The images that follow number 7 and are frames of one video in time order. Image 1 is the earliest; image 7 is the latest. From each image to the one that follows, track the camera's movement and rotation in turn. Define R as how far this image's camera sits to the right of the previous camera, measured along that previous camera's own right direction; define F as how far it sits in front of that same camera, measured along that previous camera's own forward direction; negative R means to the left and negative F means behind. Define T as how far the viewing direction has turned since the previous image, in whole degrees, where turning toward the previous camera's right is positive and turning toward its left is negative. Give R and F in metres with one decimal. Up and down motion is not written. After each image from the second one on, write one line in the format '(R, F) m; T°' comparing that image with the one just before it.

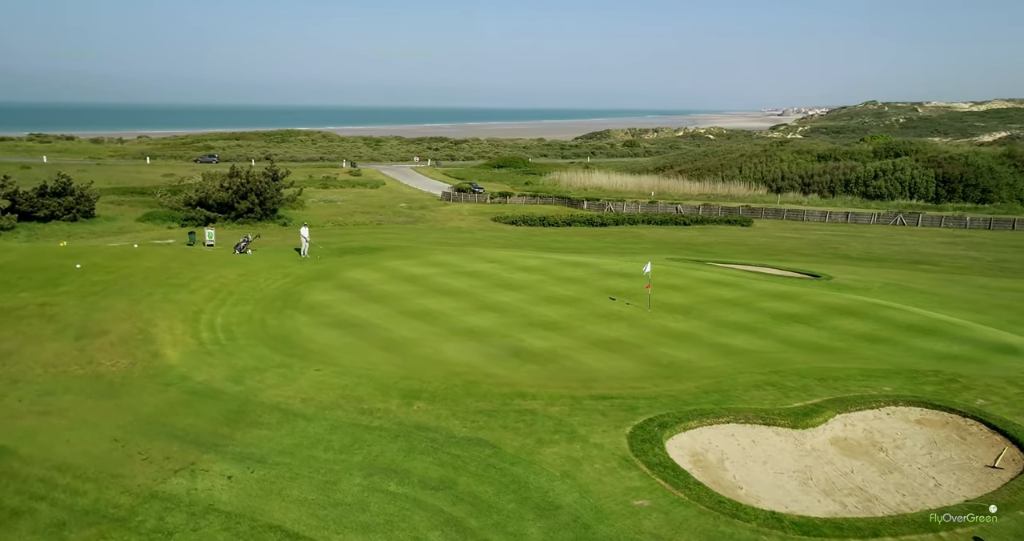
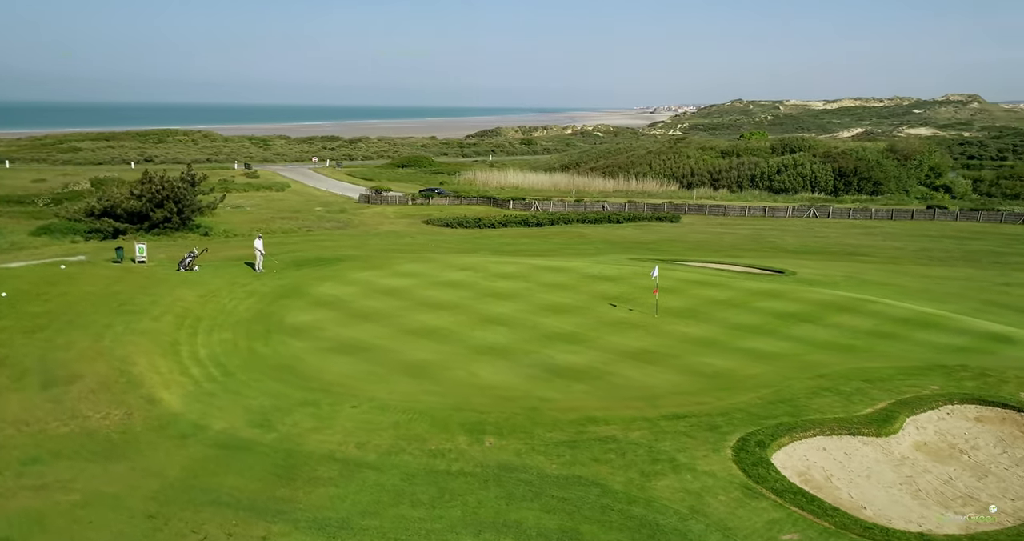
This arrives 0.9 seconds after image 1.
(-3.0, +1.5) m; +9°
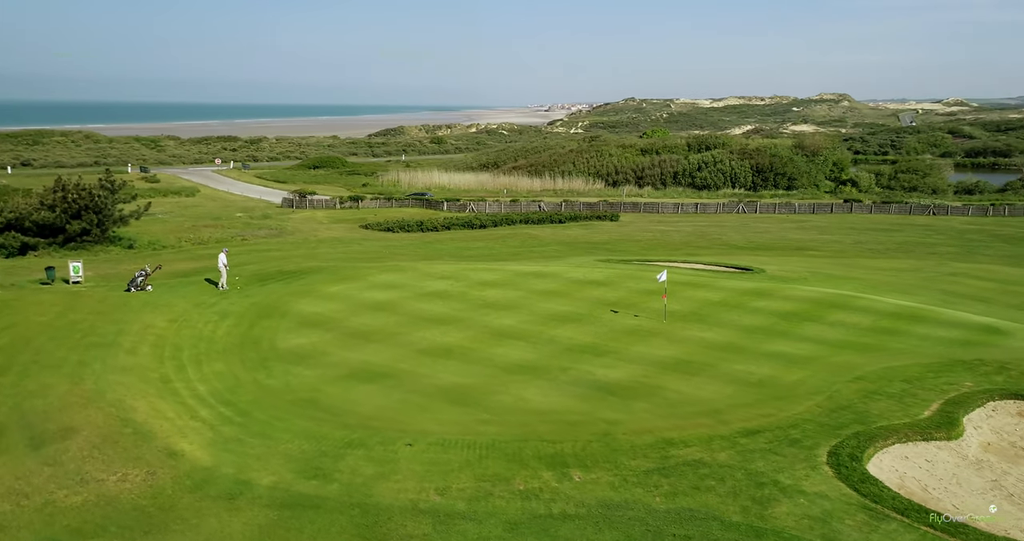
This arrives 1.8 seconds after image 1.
(-2.6, +1.2) m; +8°
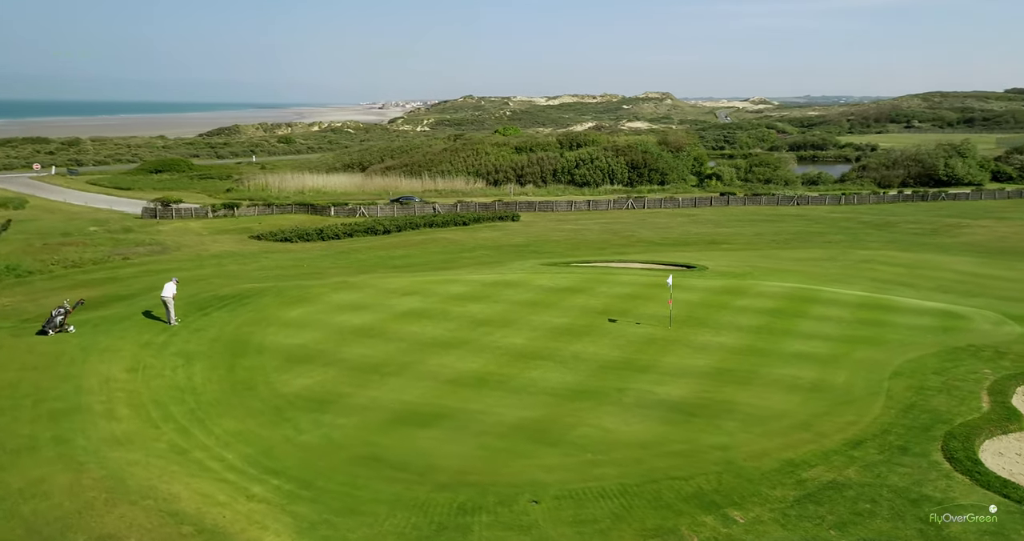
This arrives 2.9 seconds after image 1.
(-3.8, +1.8) m; +13°
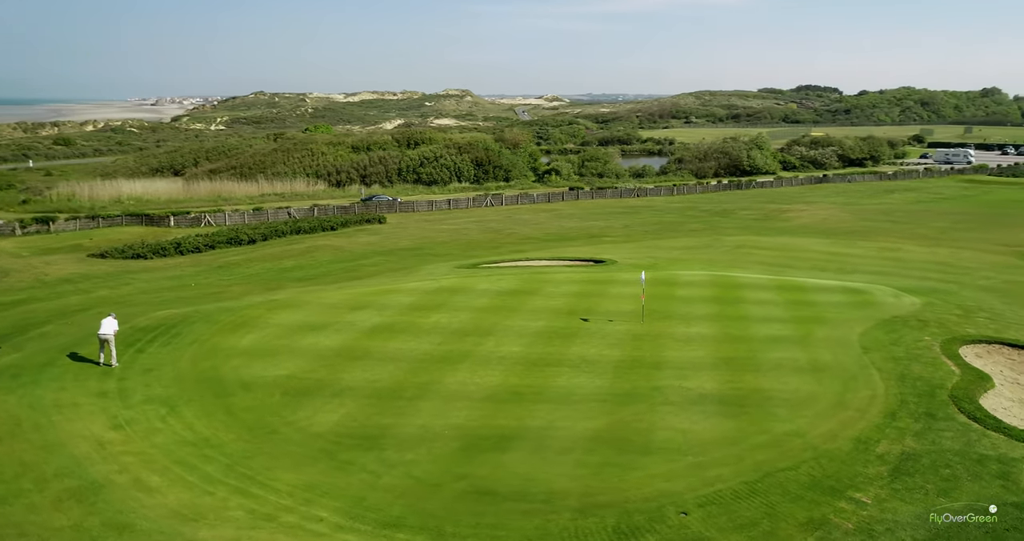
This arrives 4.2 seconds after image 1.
(-4.1, +1.1) m; +16°
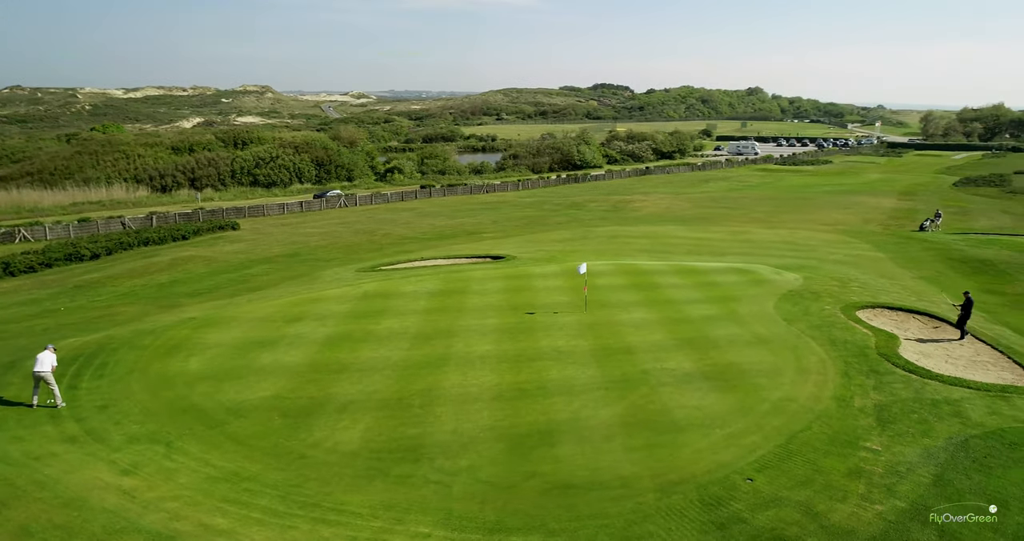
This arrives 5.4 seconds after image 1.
(-3.5, +0.3) m; +15°
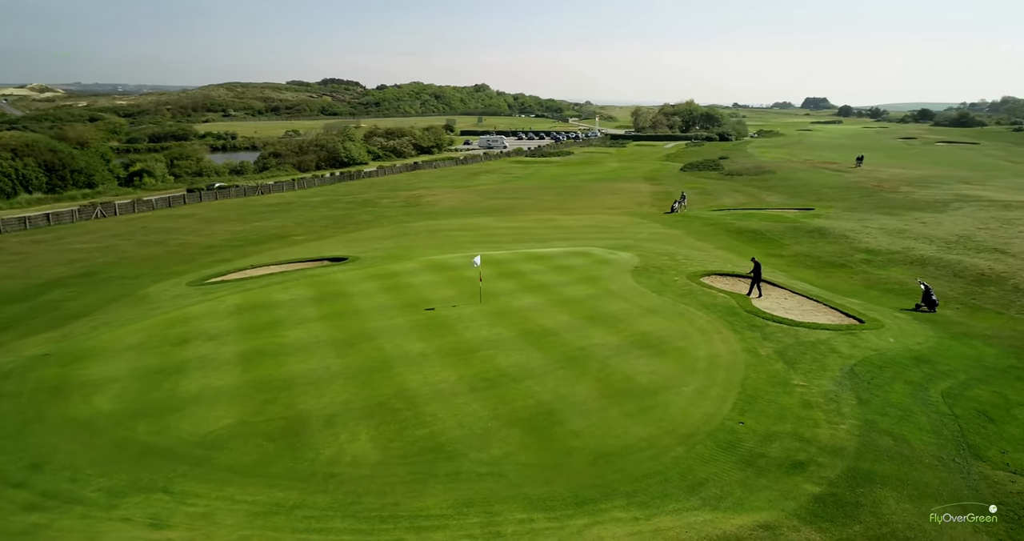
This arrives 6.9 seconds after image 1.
(-4.2, +0.4) m; +21°
